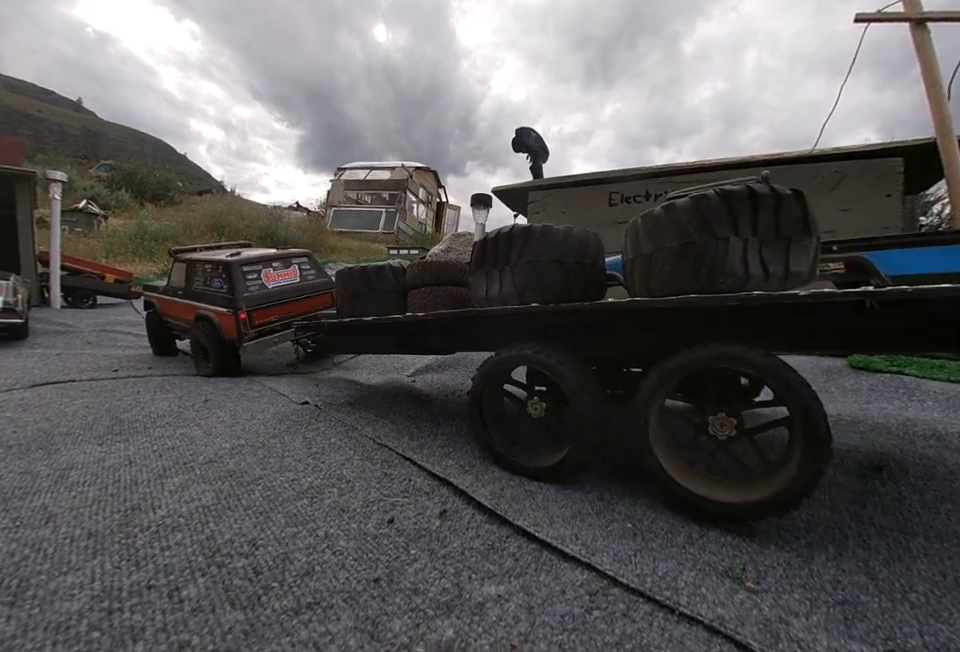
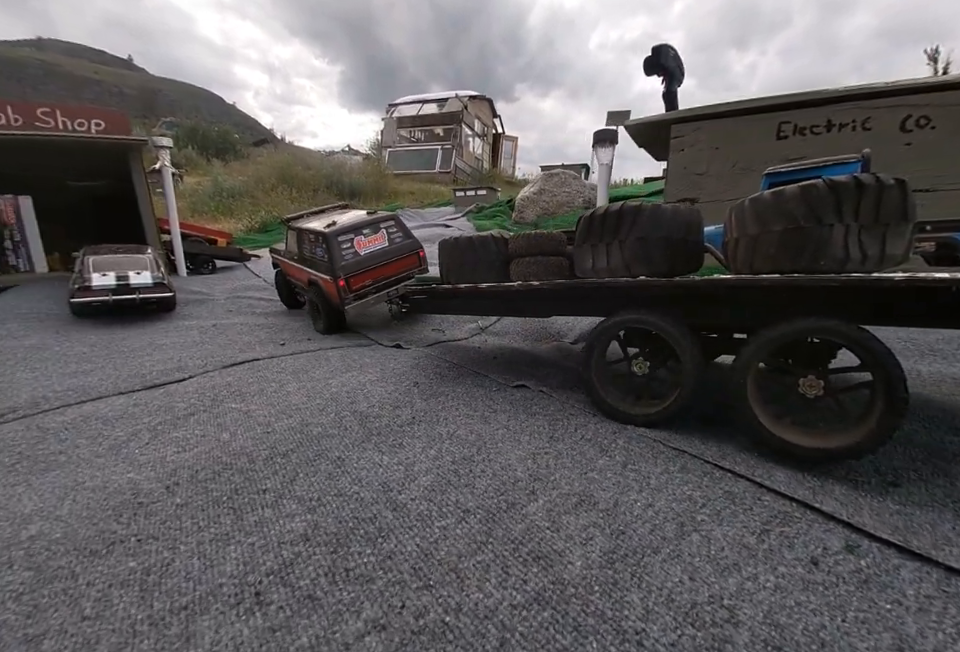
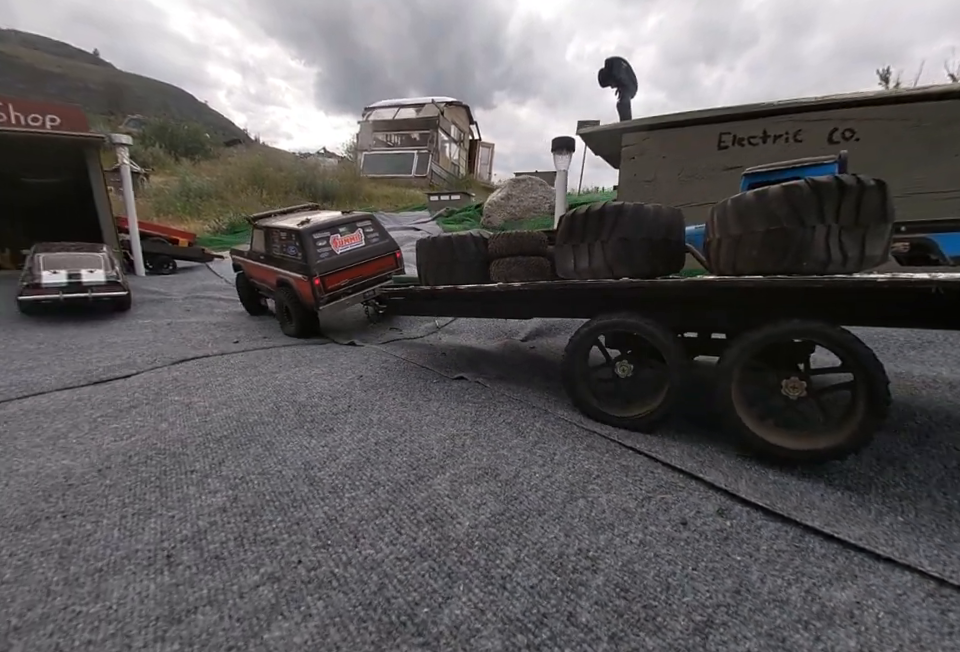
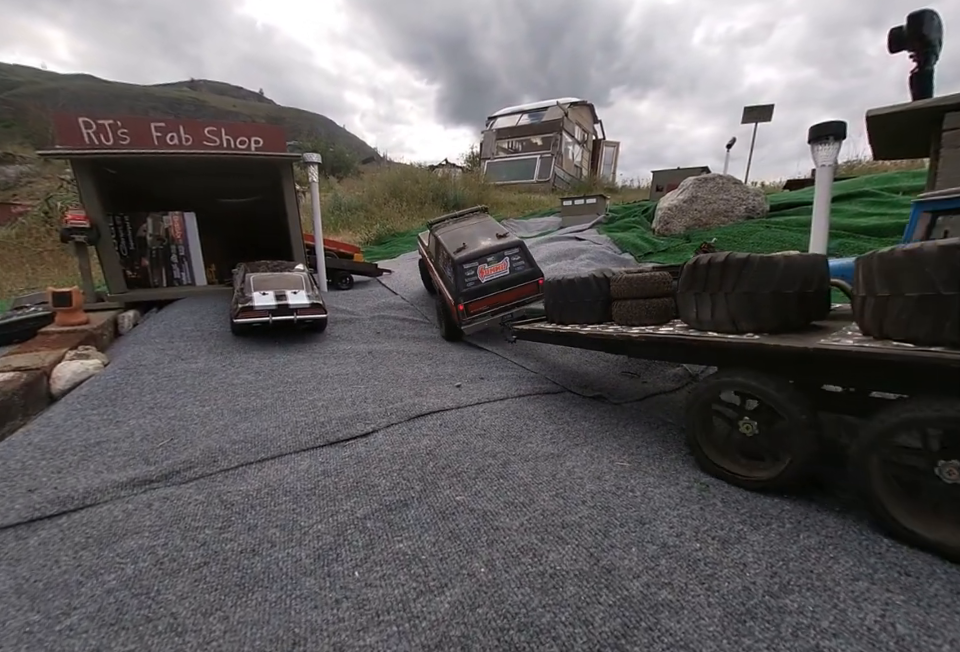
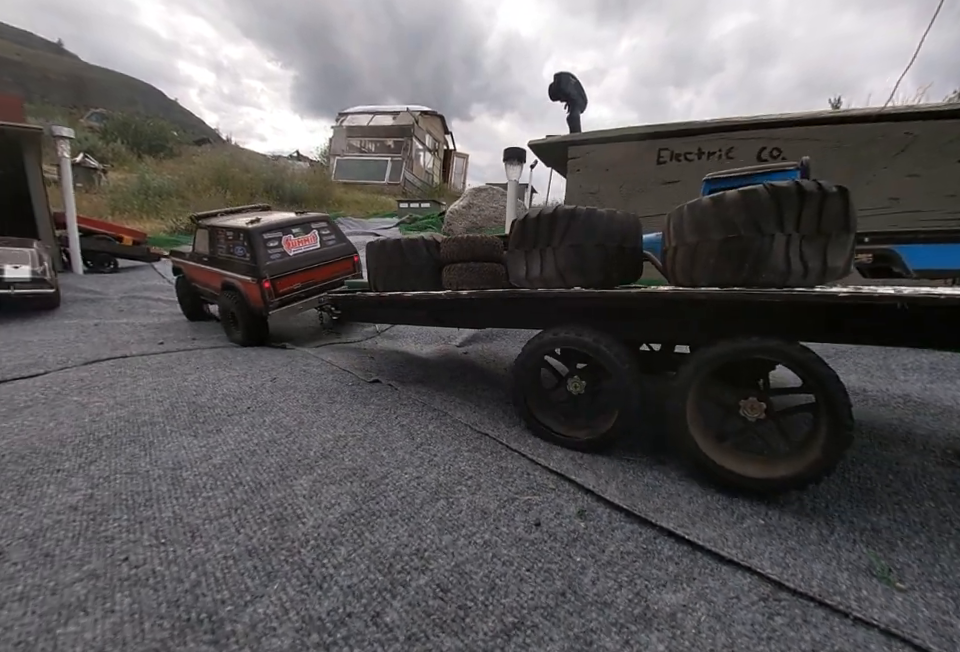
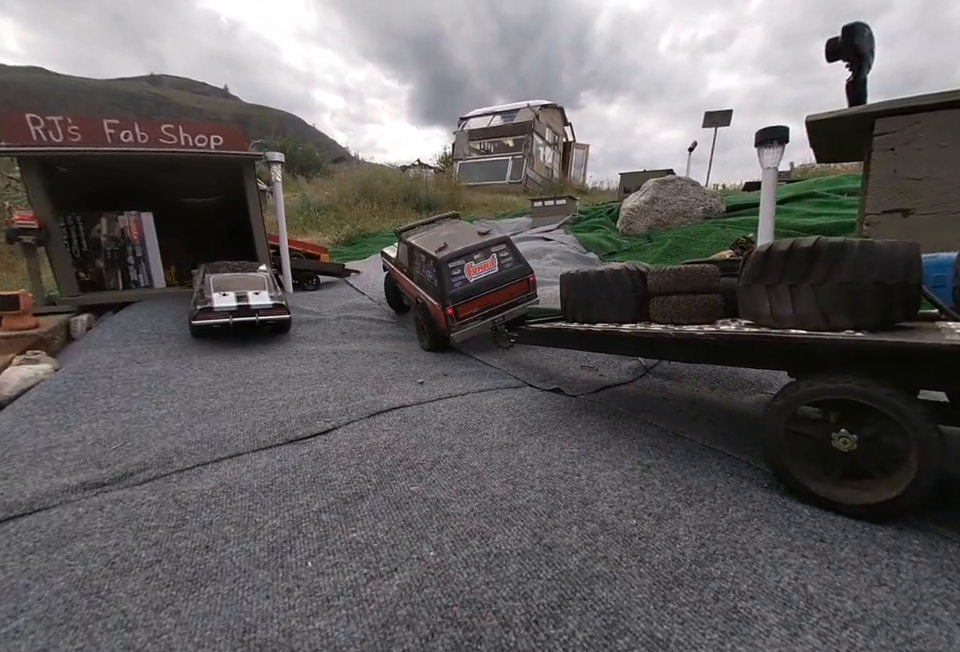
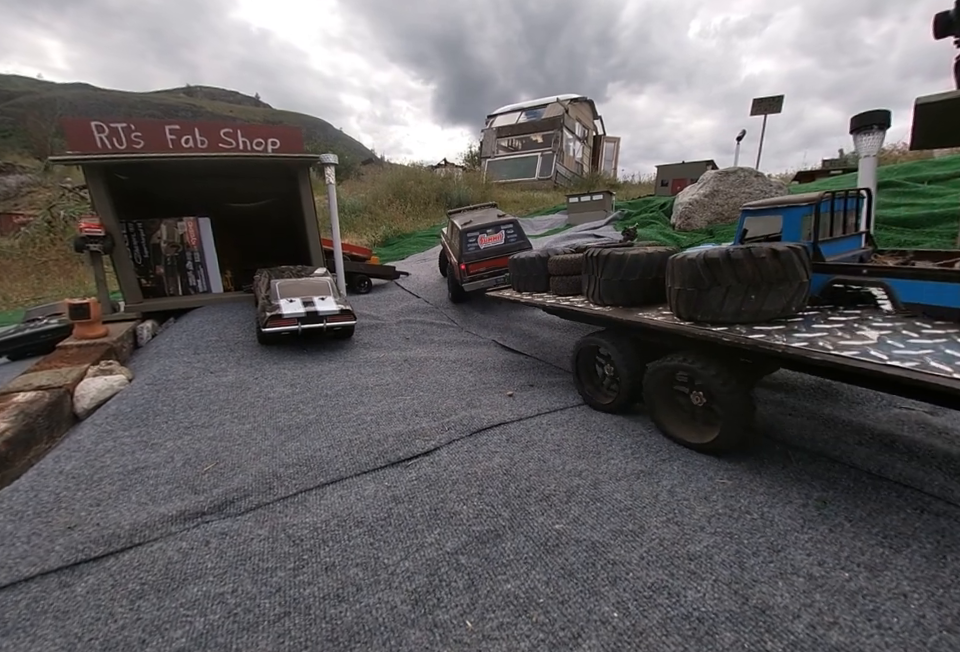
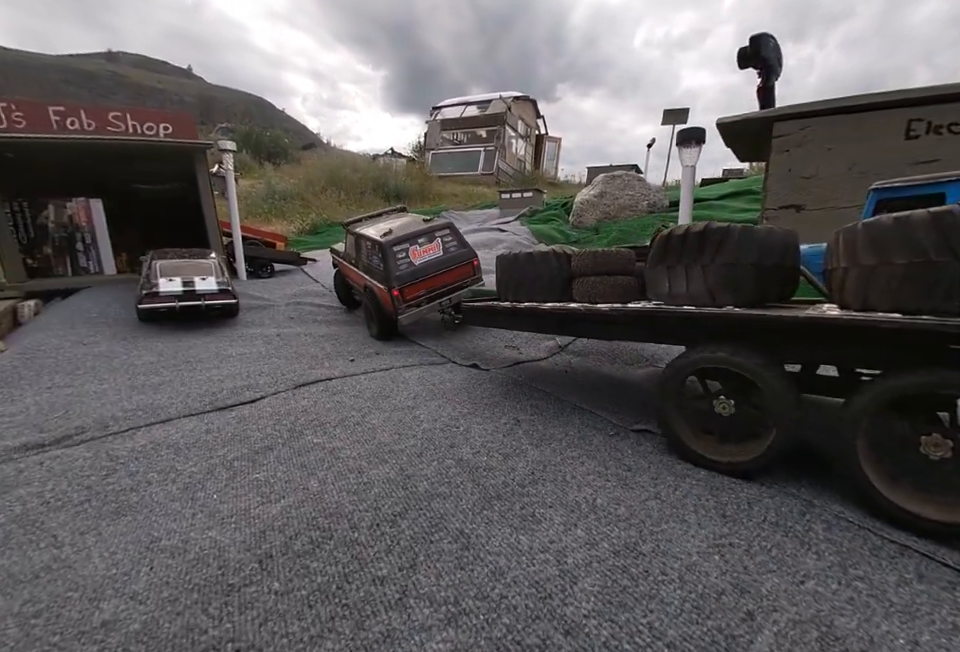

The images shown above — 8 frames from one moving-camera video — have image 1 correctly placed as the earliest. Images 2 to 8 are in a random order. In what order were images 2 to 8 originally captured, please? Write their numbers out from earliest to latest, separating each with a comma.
5, 3, 2, 8, 6, 4, 7
